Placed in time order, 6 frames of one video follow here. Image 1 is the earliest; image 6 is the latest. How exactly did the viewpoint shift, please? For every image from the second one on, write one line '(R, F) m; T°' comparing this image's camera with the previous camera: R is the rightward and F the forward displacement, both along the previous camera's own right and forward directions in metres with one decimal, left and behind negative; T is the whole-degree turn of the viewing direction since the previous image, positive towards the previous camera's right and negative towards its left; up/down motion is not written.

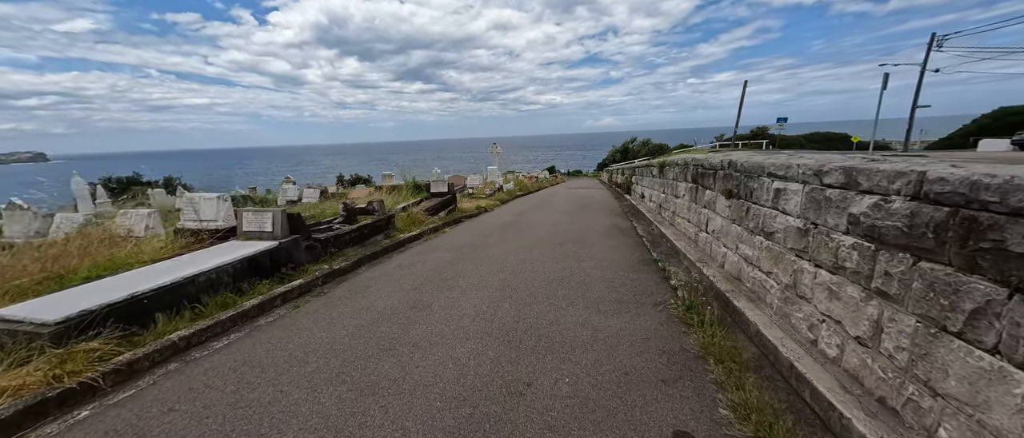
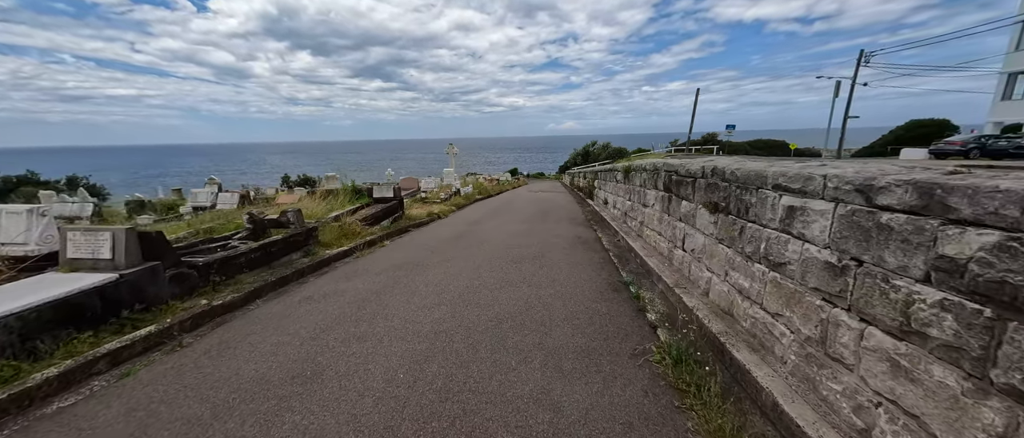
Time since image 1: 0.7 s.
(+0.3, +1.0) m; +6°
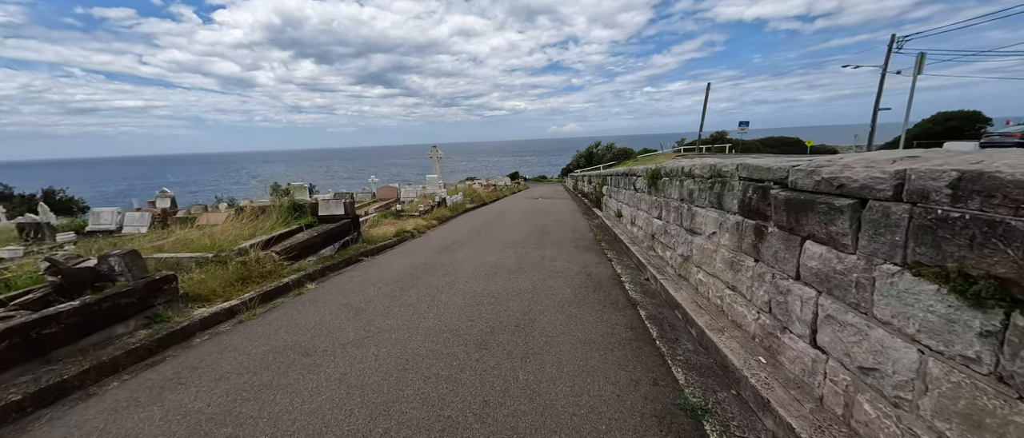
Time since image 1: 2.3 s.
(+0.4, +2.4) m; -1°
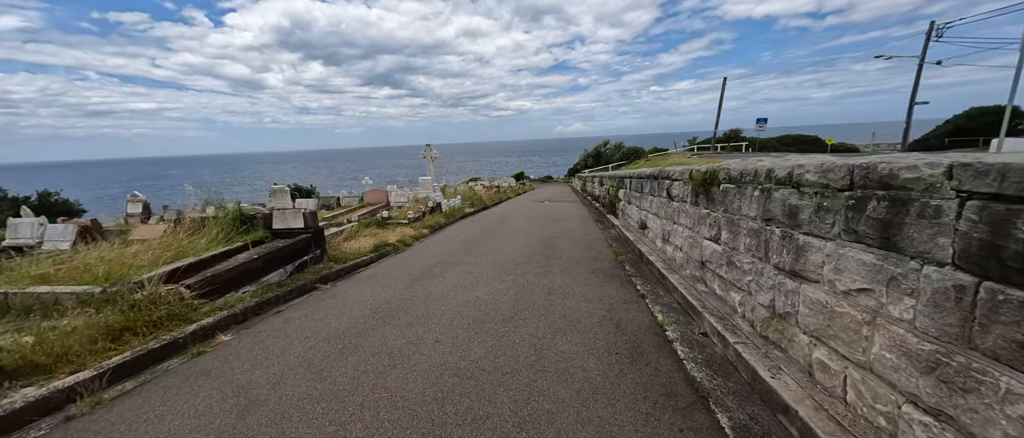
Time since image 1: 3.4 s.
(+0.1, +1.6) m; -1°
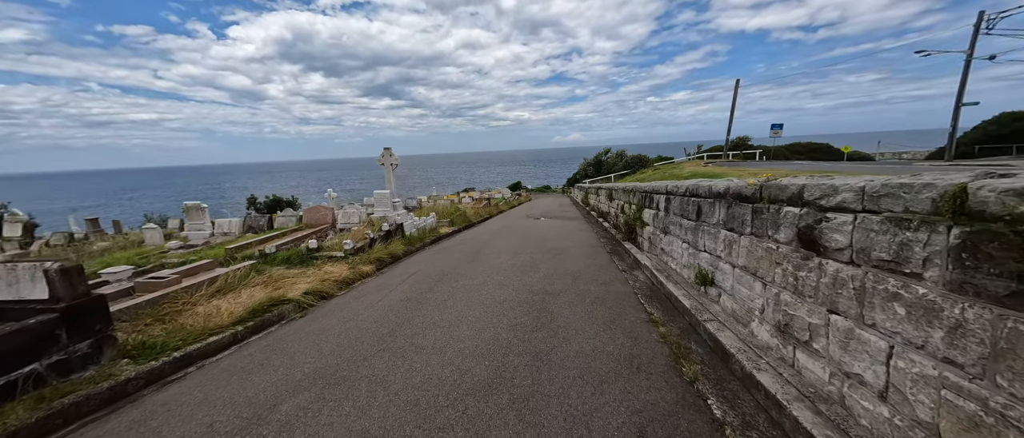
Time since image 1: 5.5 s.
(+0.4, +3.2) m; 0°
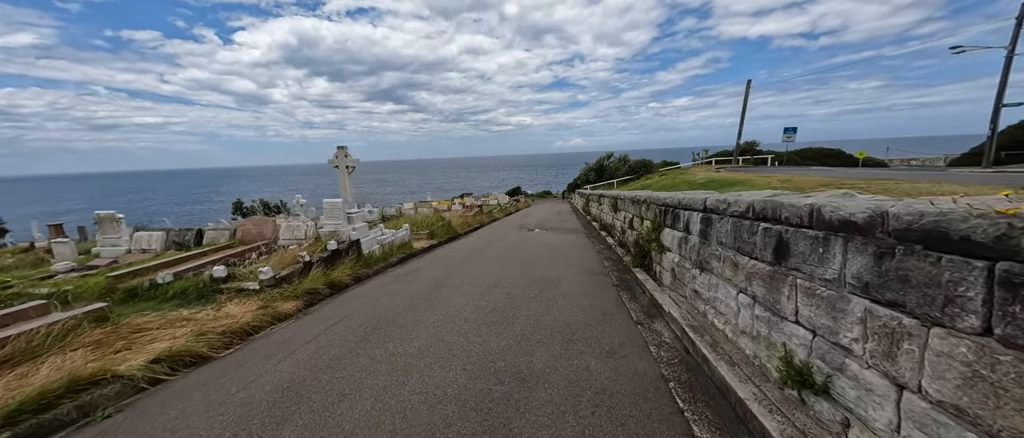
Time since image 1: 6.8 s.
(+0.4, +2.0) m; 0°
